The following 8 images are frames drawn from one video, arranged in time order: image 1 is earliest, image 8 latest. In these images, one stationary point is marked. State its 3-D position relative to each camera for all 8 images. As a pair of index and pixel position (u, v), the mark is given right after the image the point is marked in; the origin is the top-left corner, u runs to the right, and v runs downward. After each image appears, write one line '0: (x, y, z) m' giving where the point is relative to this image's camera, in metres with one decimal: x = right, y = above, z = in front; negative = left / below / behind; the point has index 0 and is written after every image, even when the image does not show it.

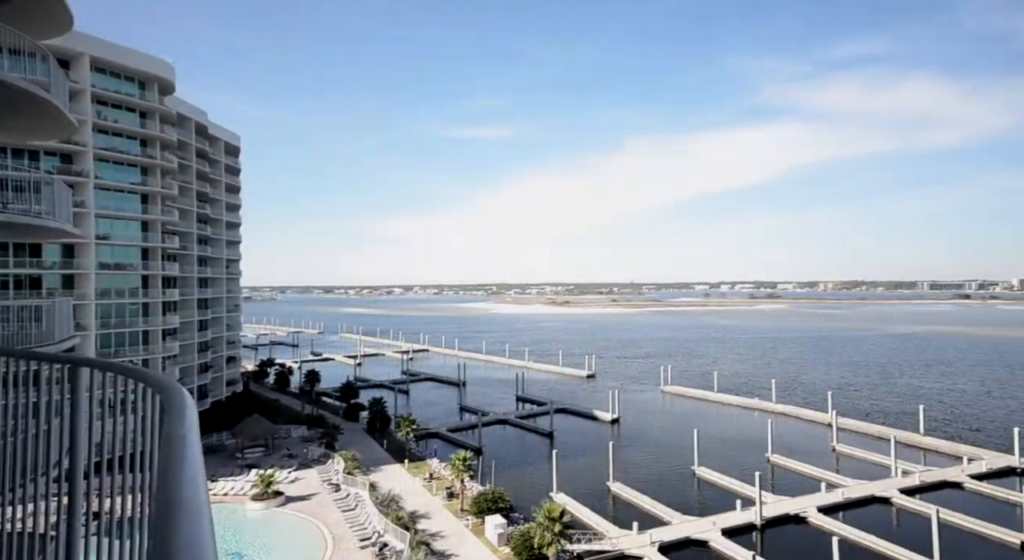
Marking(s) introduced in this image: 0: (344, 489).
0: (-4.9, -6.3, +19.7) m
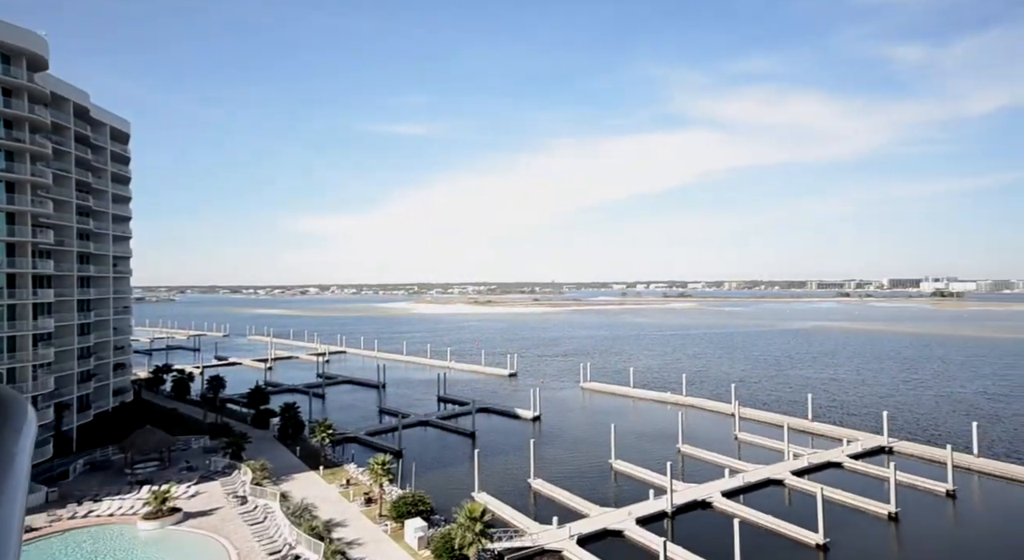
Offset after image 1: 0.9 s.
0: (-7.4, -6.3, +18.7) m
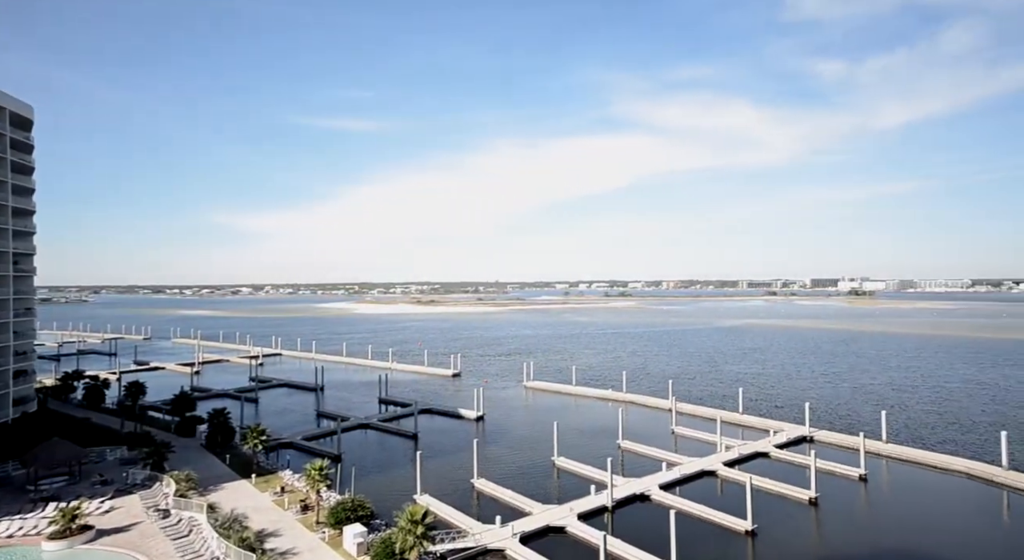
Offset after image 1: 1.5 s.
0: (-9.1, -6.3, +17.5) m
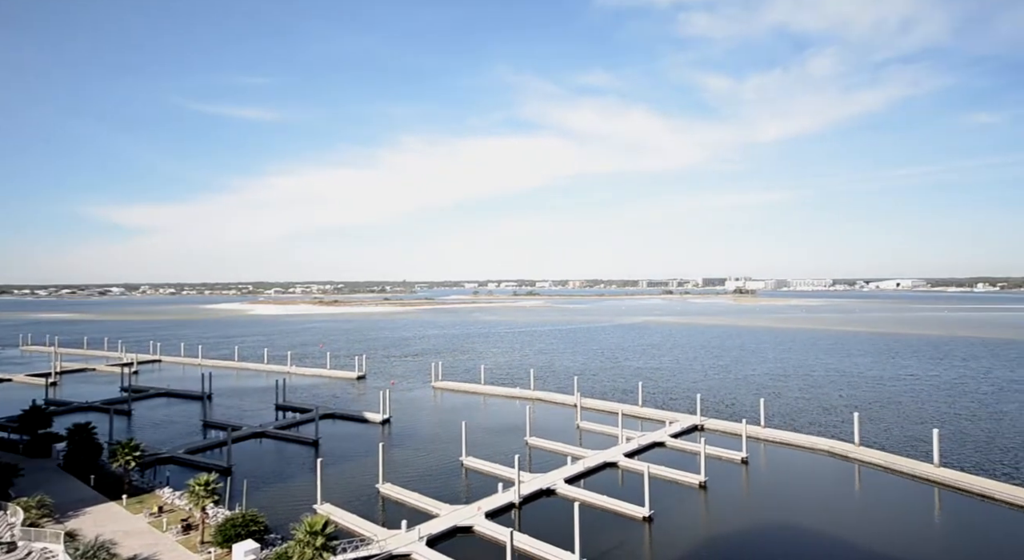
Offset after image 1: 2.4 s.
0: (-11.5, -6.3, +15.0) m
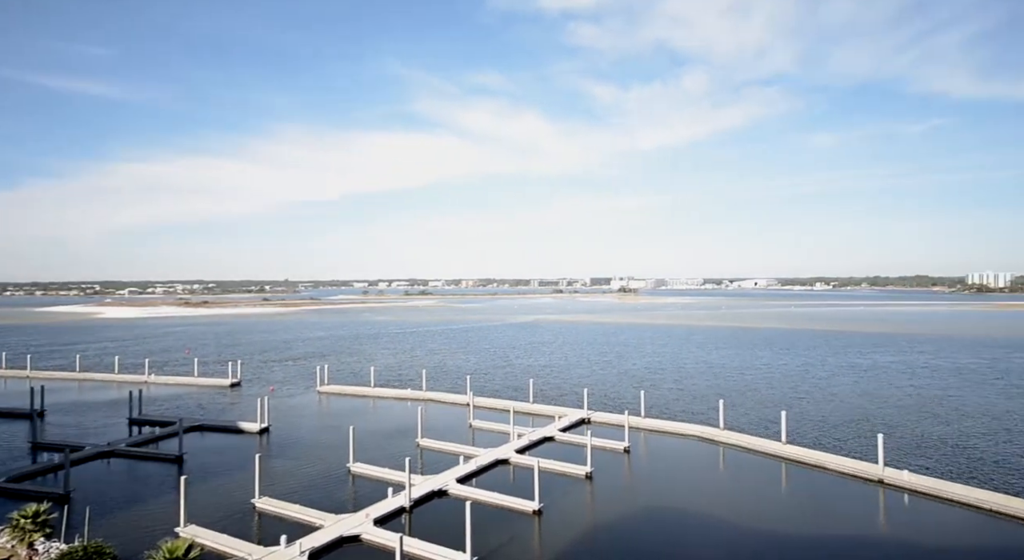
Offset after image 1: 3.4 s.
0: (-14.0, -6.2, +10.9) m
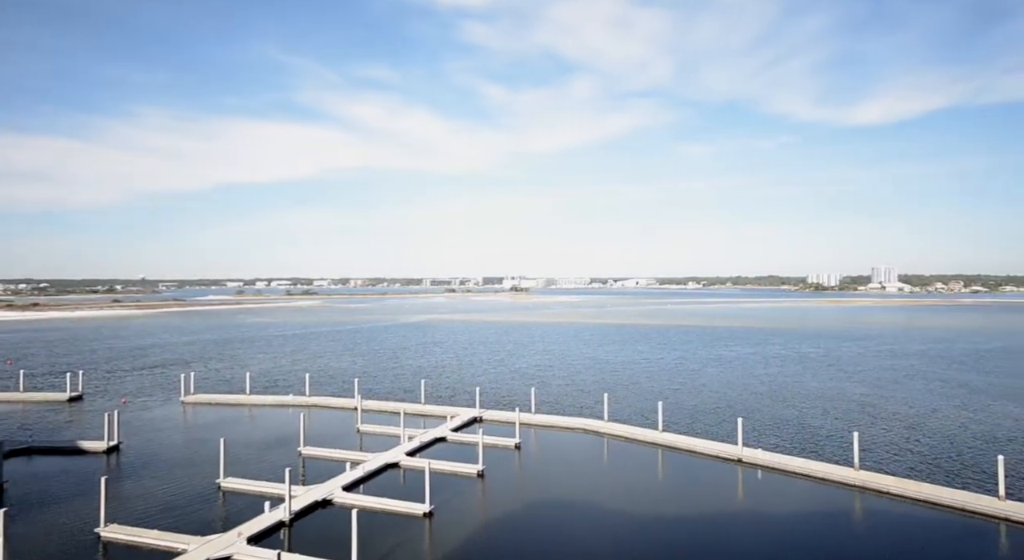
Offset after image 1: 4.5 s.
0: (-15.7, -6.2, +4.7) m
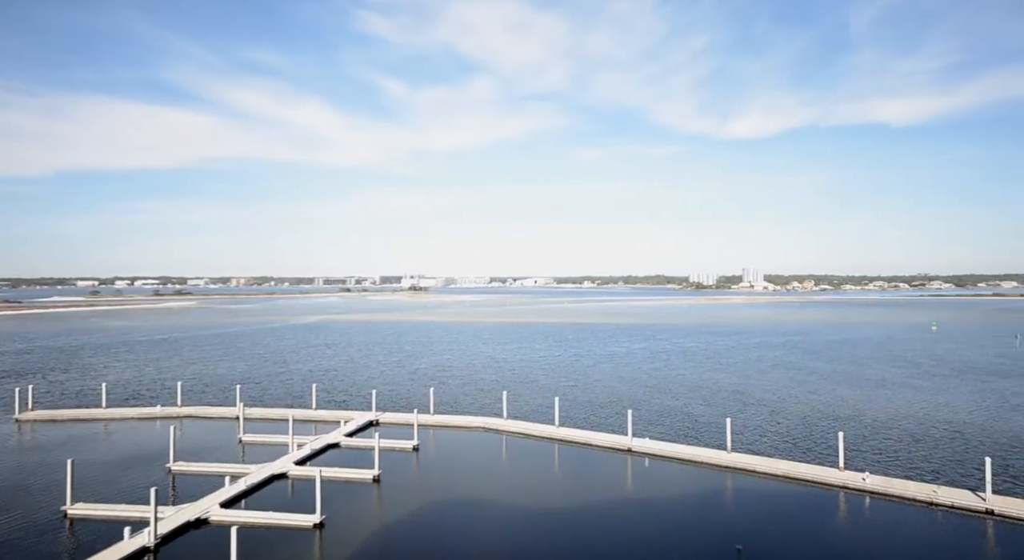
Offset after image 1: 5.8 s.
0: (-16.7, -6.2, -3.2) m
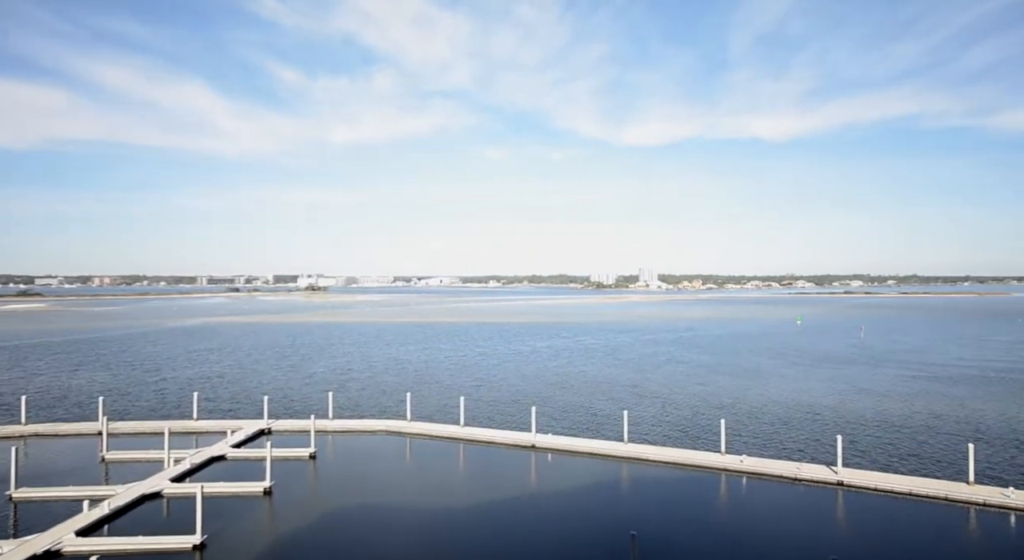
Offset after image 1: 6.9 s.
0: (-16.6, -6.1, -12.9) m
